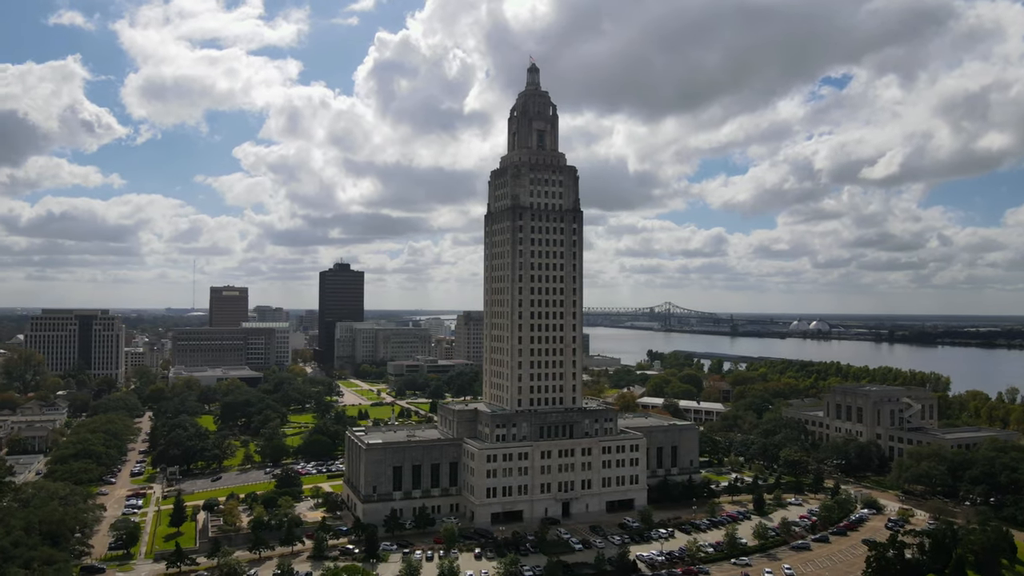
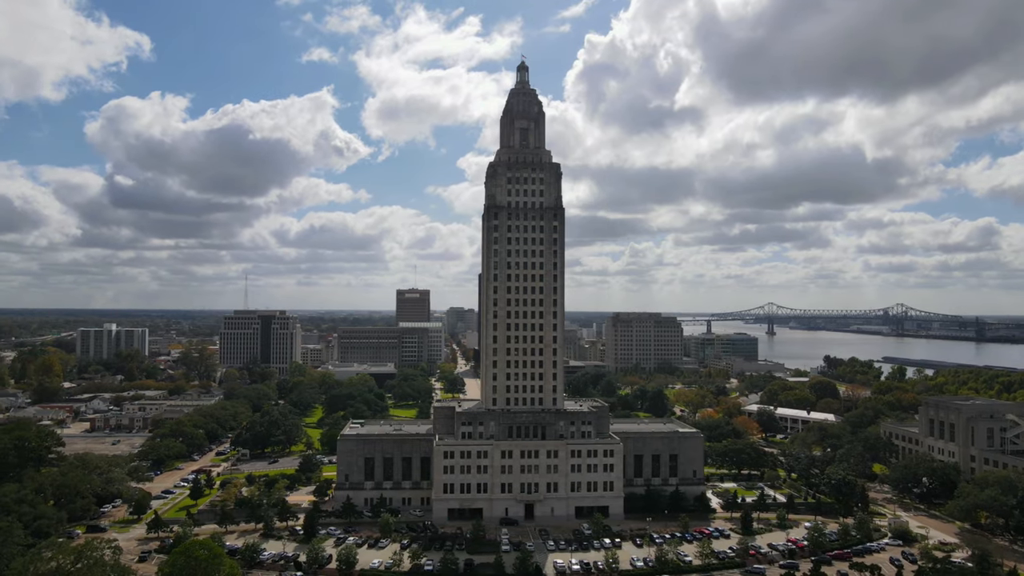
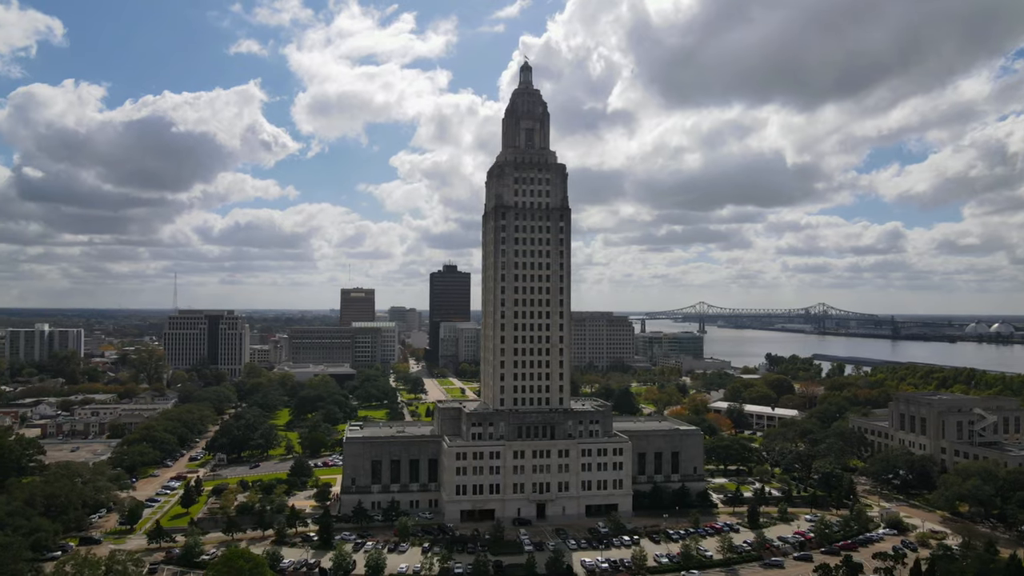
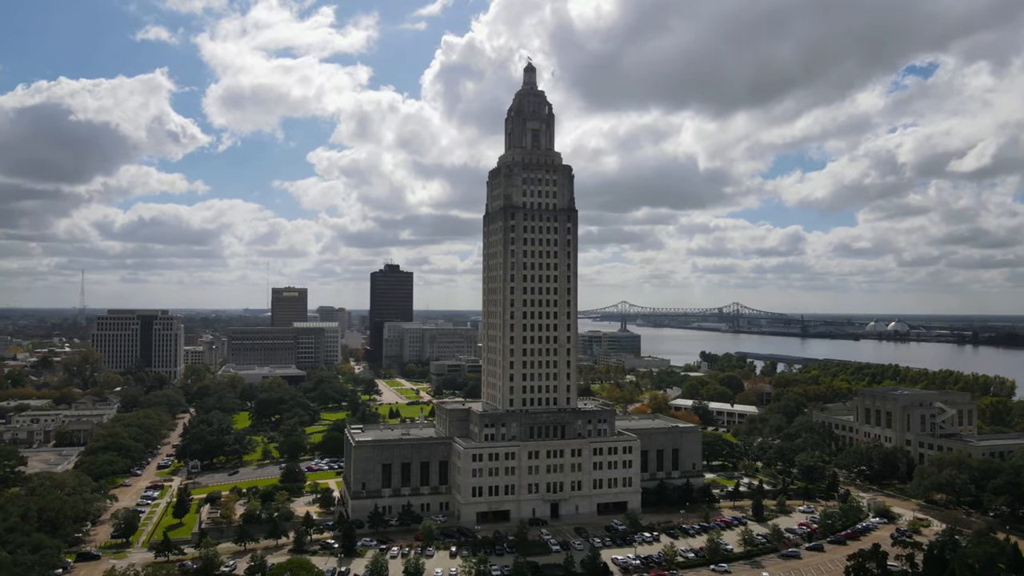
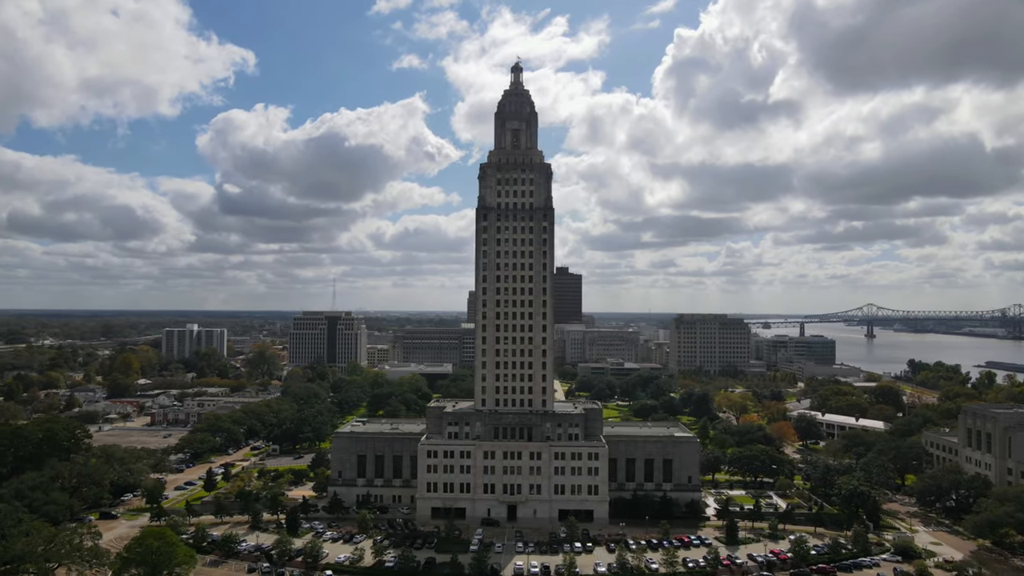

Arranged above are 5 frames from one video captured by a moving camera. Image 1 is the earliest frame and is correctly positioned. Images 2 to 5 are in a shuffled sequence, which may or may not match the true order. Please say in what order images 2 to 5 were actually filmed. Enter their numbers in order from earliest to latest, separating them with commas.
4, 3, 2, 5
